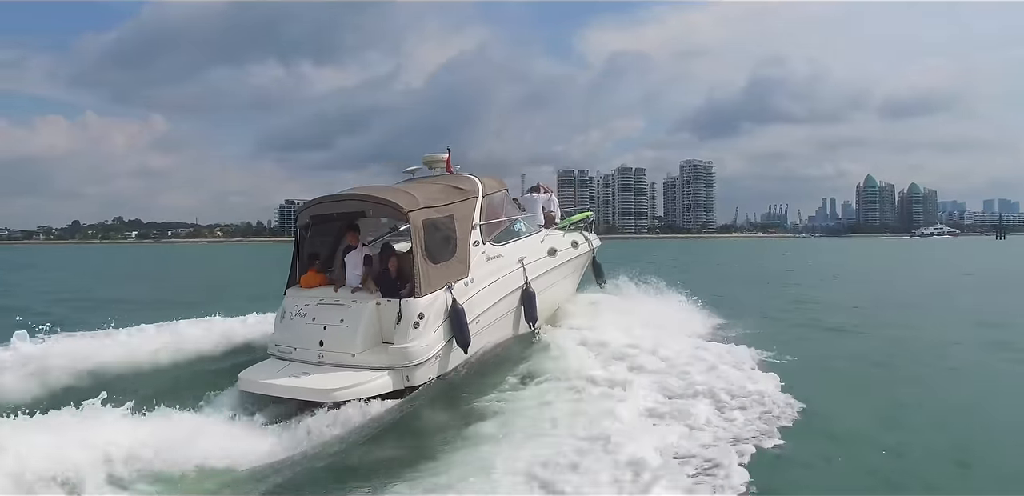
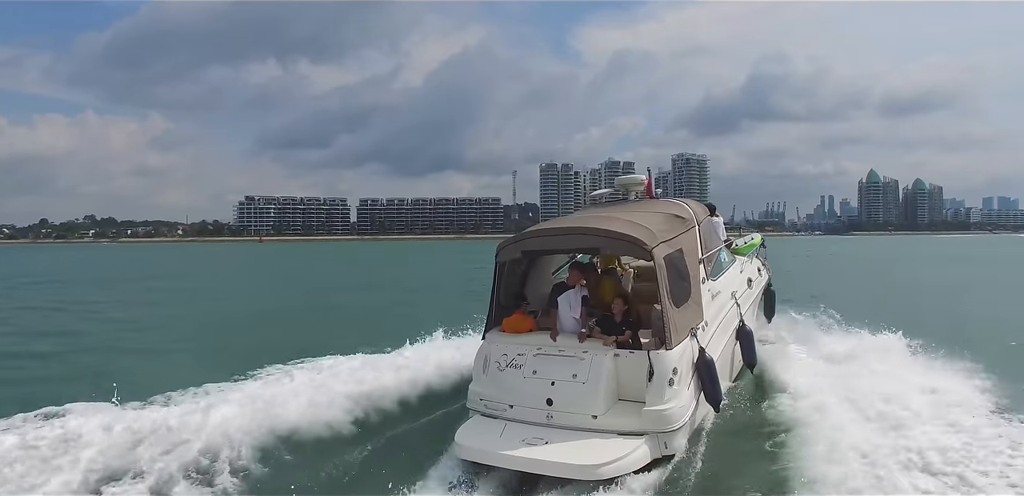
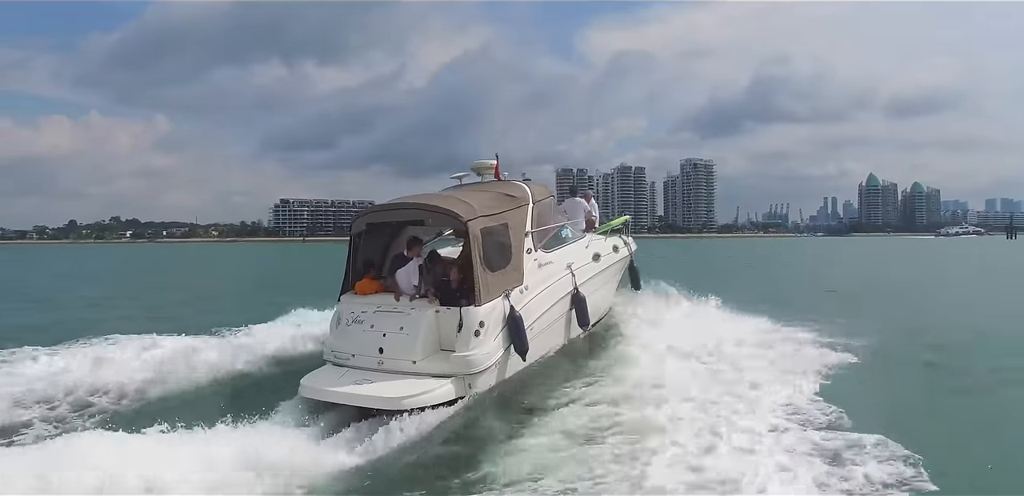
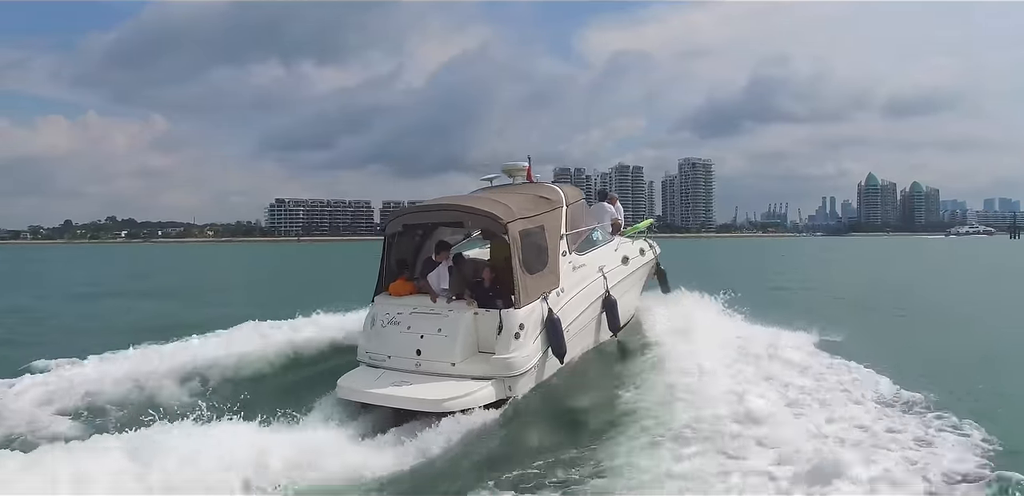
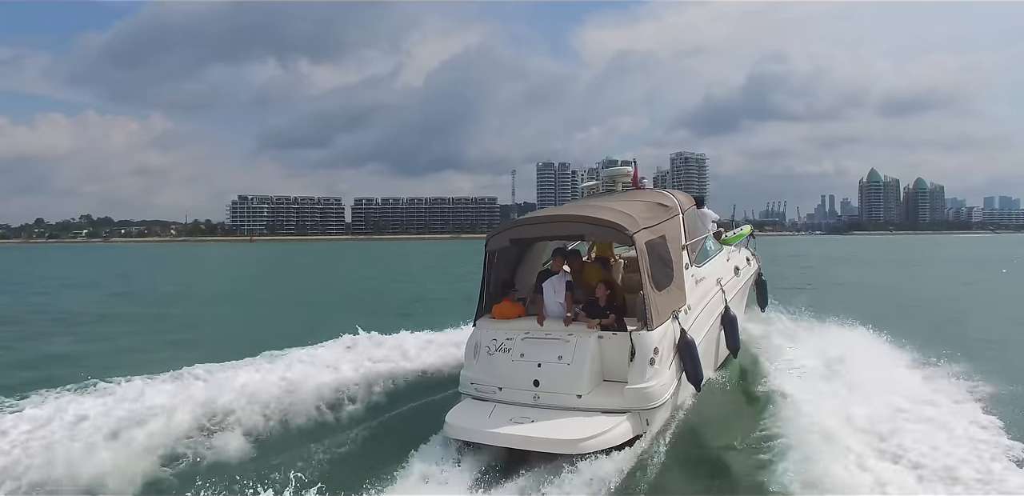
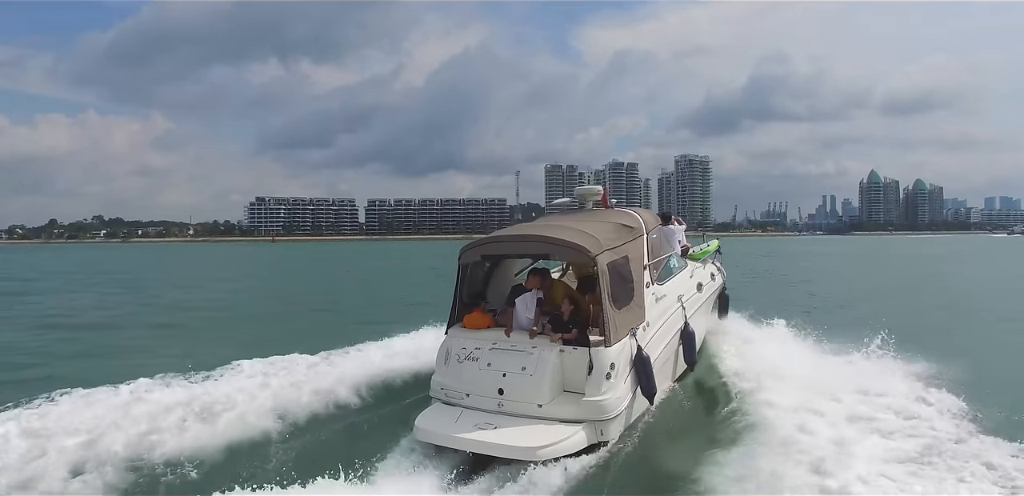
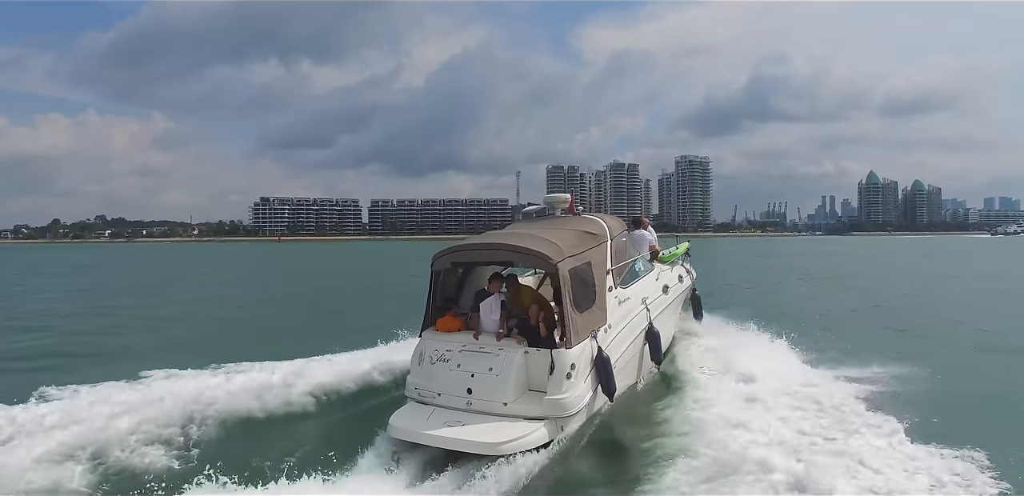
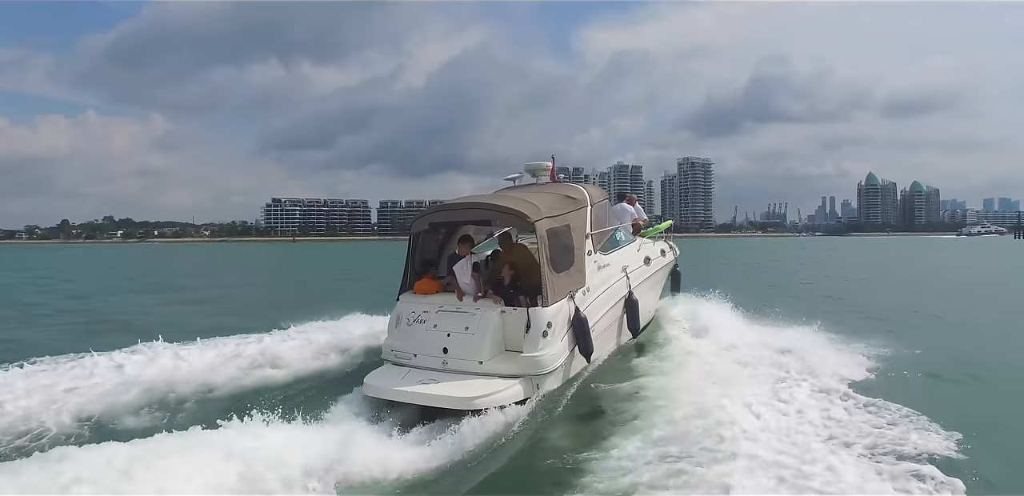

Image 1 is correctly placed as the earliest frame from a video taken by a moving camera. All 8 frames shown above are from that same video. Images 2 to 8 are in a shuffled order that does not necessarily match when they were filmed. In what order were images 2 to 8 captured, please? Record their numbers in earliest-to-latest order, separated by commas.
3, 4, 8, 7, 6, 2, 5
